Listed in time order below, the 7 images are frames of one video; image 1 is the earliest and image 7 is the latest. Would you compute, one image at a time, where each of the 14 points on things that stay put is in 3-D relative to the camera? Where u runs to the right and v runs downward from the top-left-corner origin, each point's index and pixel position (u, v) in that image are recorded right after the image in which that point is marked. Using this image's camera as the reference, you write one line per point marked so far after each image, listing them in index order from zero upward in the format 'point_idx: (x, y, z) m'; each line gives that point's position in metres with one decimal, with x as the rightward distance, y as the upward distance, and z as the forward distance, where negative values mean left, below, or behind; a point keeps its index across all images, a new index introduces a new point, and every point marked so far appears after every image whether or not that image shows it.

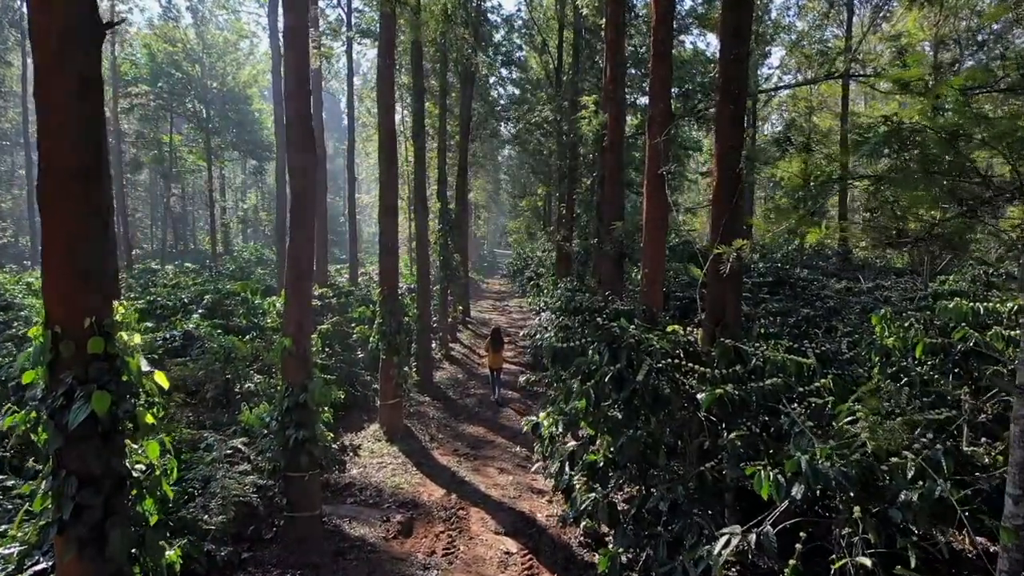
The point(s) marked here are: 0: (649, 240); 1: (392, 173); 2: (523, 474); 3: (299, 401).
0: (+2.0, +0.7, +9.2) m
1: (-1.7, +1.6, +9.1) m
2: (+0.1, -2.3, +8.0) m
3: (-2.1, -1.1, +6.3) m
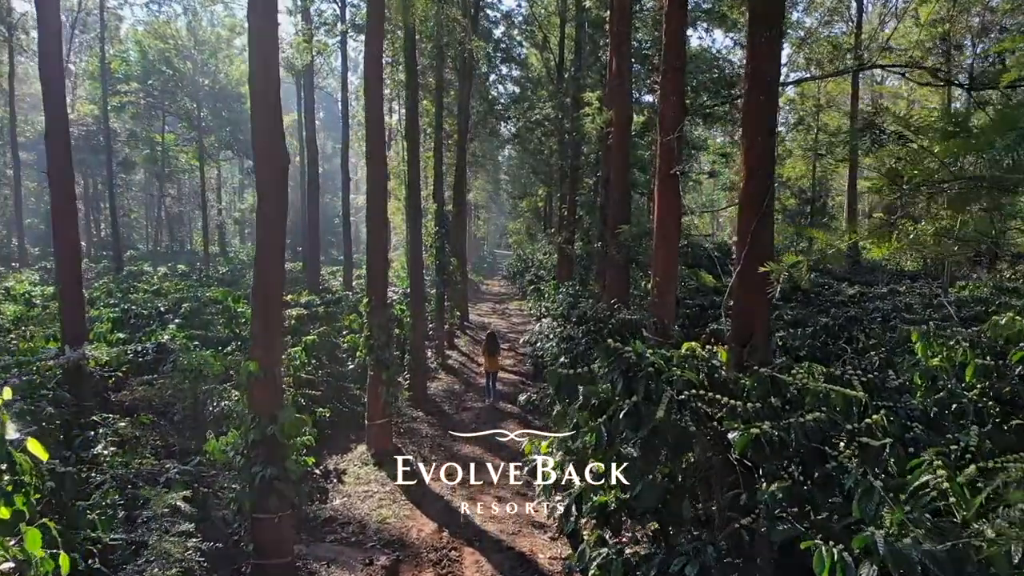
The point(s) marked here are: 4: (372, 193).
0: (+1.9, +0.5, +8.5) m
1: (-1.7, +1.5, +8.4) m
2: (+0.1, -2.4, +7.3) m
3: (-2.1, -1.3, +5.6) m
4: (-1.8, +1.2, +8.4) m
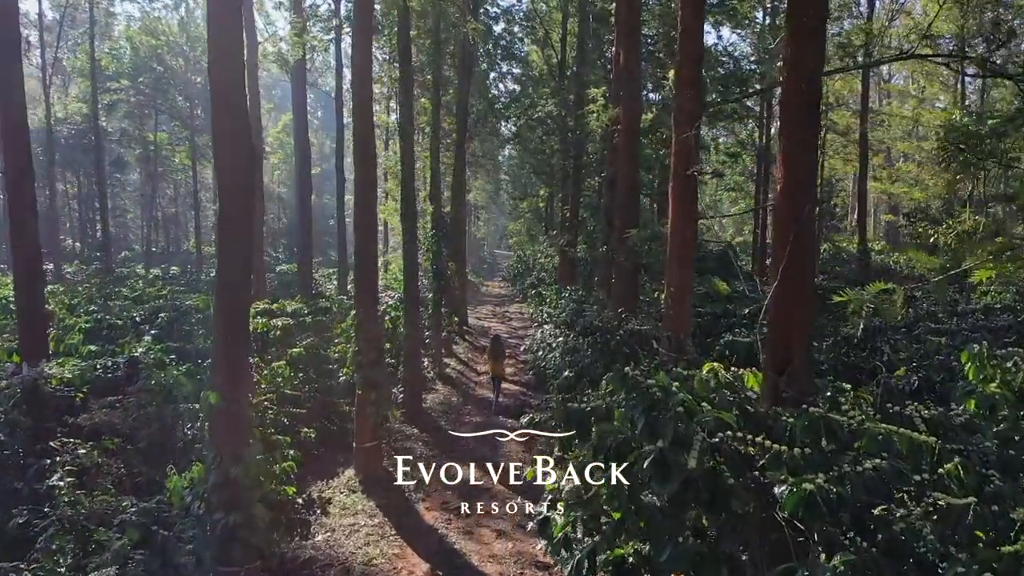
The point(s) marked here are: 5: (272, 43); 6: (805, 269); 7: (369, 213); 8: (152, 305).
0: (+2.0, +0.4, +7.8) m
1: (-1.7, +1.3, +7.7) m
2: (+0.1, -2.5, +6.6) m
3: (-2.1, -1.4, +4.9) m
4: (-1.8, +1.1, +7.7) m
5: (-6.7, +6.9, +18.4) m
6: (+2.2, +0.1, +4.8) m
7: (-1.7, +0.9, +7.9) m
8: (-6.4, -0.3, +11.6) m
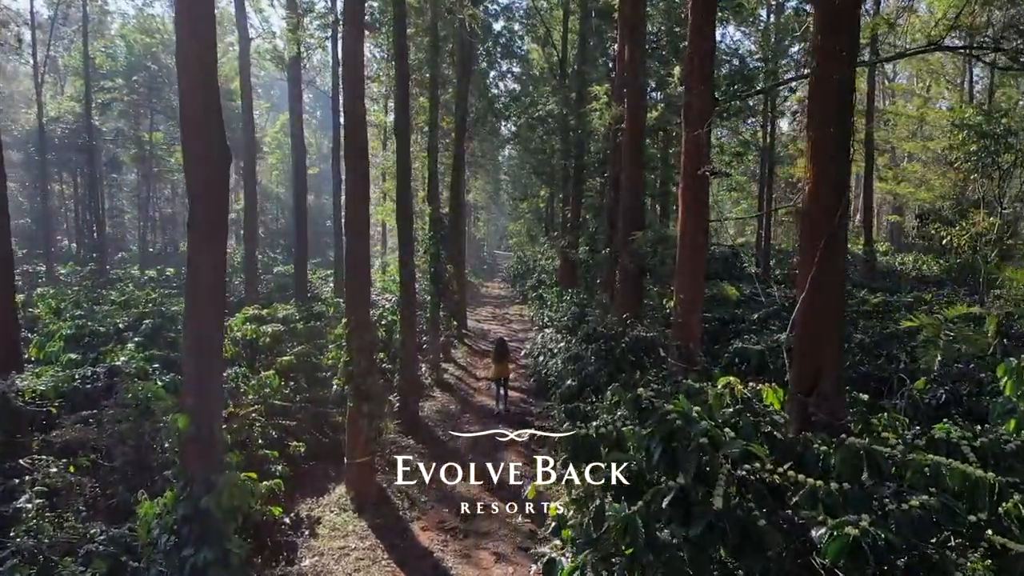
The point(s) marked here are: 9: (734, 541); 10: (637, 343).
0: (+2.0, +0.3, +7.4) m
1: (-1.7, +1.3, +7.3) m
2: (+0.1, -2.6, +6.2) m
3: (-2.1, -1.5, +4.5) m
4: (-1.8, +1.0, +7.3) m
5: (-6.7, +6.8, +18.0) m
6: (+2.2, +0.1, +4.4) m
7: (-1.7, +0.8, +7.5) m
8: (-6.4, -0.4, +11.1) m
9: (+1.0, -1.2, +3.1) m
10: (+1.8, -0.8, +9.3) m
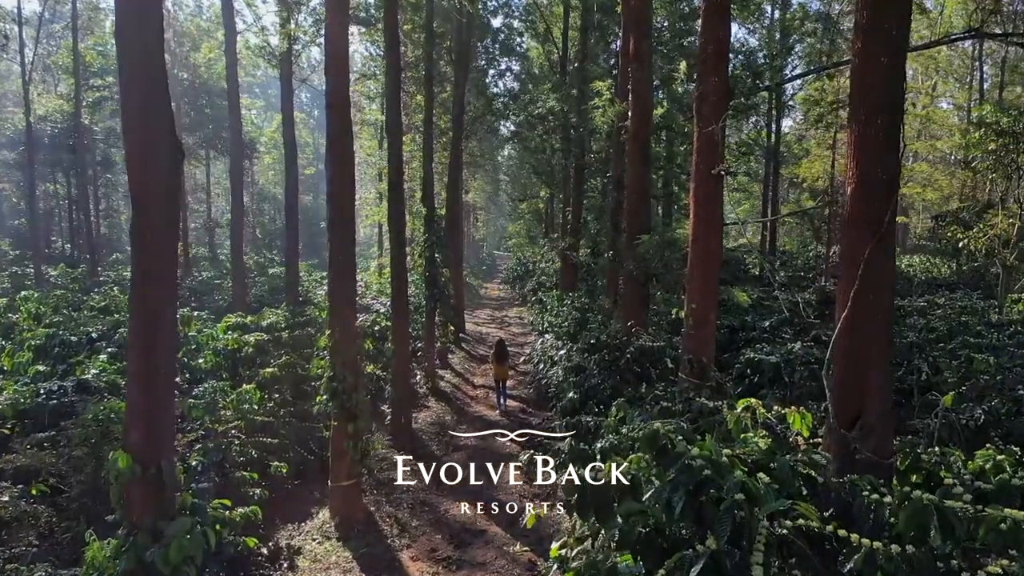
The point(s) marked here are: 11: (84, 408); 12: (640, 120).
0: (+1.9, +0.3, +6.8) m
1: (-1.7, +1.2, +6.7) m
2: (+0.1, -2.7, +5.6) m
3: (-2.1, -1.6, +3.9) m
4: (-1.8, +0.9, +6.8) m
5: (-6.8, +6.7, +17.4) m
6: (+2.1, 0.0, +3.8) m
7: (-1.7, +0.7, +6.9) m
8: (-6.4, -0.5, +10.6) m
9: (+1.0, -1.3, +2.5) m
10: (+1.7, -0.9, +8.7) m
11: (-4.3, -1.2, +6.7) m
12: (+1.9, +2.6, +9.9) m
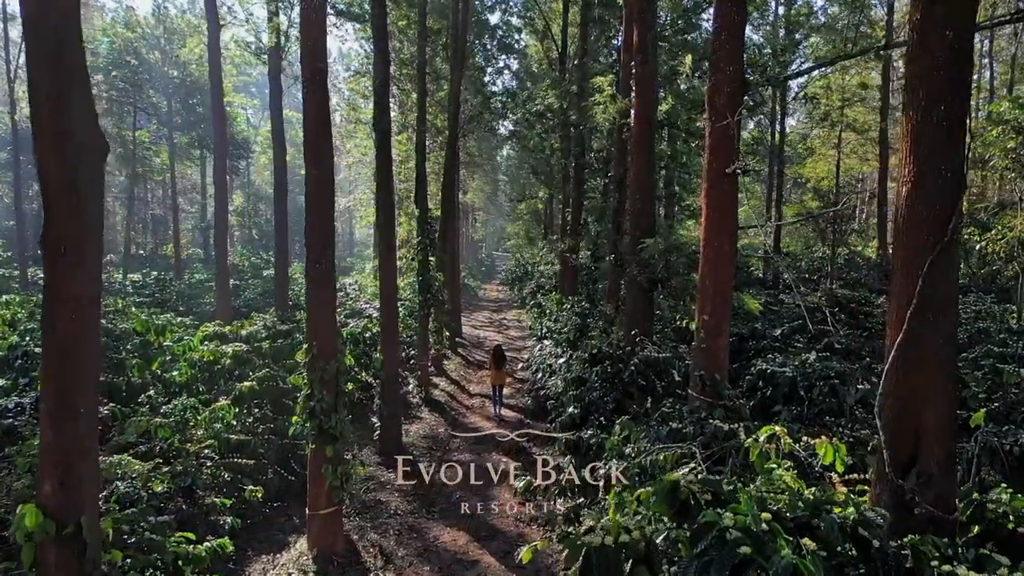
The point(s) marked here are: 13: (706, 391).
0: (+1.9, +0.2, +6.2) m
1: (-1.8, +1.1, +6.1) m
2: (+0.1, -2.8, +5.0) m
3: (-2.2, -1.6, +3.3) m
4: (-1.9, +0.8, +6.2) m
5: (-6.8, +6.6, +16.8) m
6: (+2.1, -0.1, +3.2) m
7: (-1.8, +0.7, +6.3) m
8: (-6.4, -0.6, +10.0) m
9: (+1.0, -1.4, +2.0) m
10: (+1.7, -1.0, +8.1) m
11: (-4.4, -1.3, +6.1) m
12: (+1.9, +2.5, +9.4) m
13: (+1.9, -1.0, +6.3) m
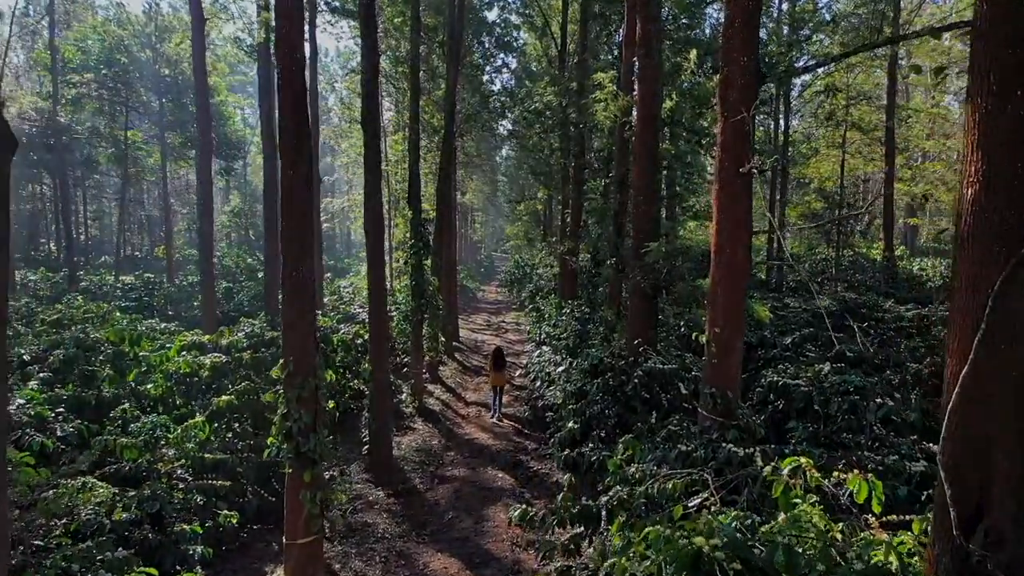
0: (+1.8, +0.1, +5.8) m
1: (-1.8, +1.0, +5.6) m
2: (0.0, -2.9, +4.5) m
3: (-2.2, -1.7, +2.8) m
4: (-1.9, +0.8, +5.7) m
5: (-6.9, +6.5, +16.3) m
6: (+2.0, -0.2, +2.7) m
7: (-1.8, +0.6, +5.8) m
8: (-6.5, -0.7, +9.5) m
9: (+0.9, -1.4, +1.5) m
10: (+1.6, -1.1, +7.7) m
11: (-4.4, -1.4, +5.6) m
12: (+1.8, +2.4, +8.9) m
13: (+1.8, -1.0, +5.8) m
